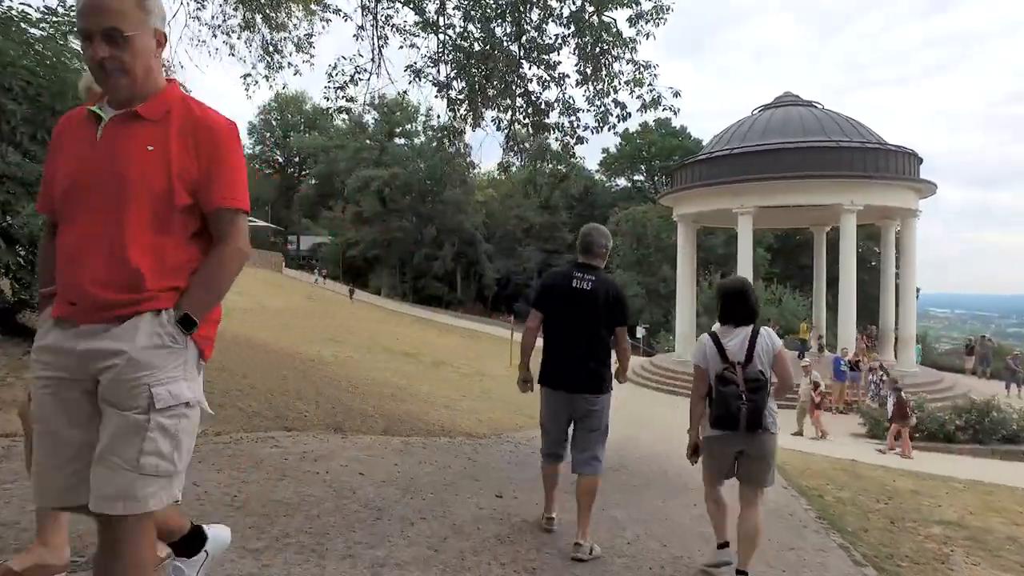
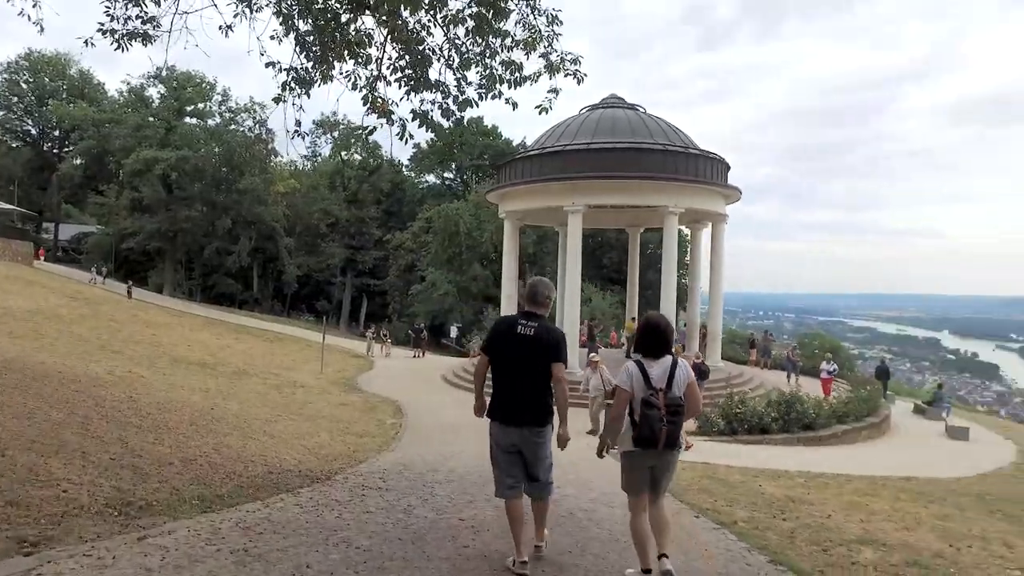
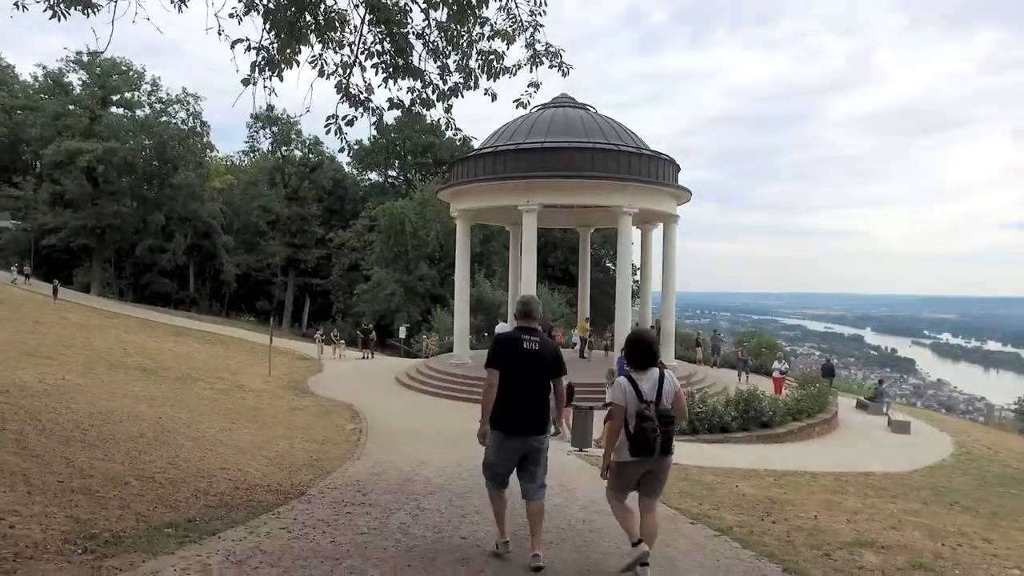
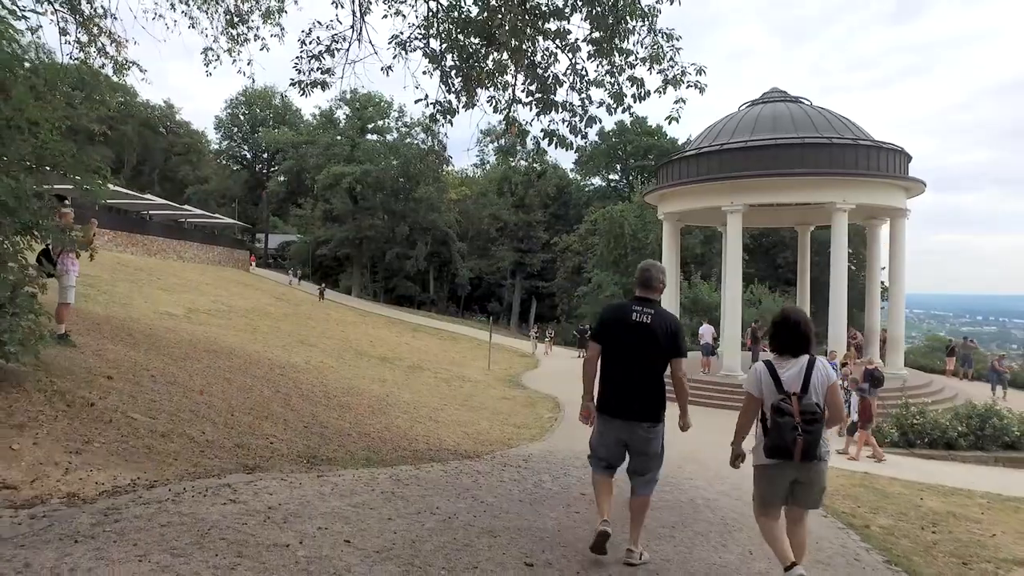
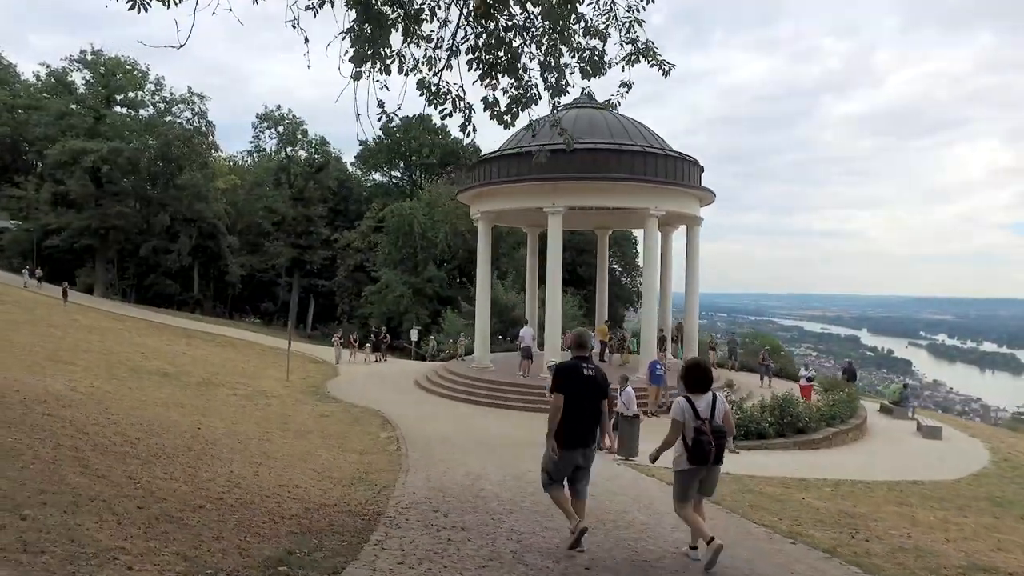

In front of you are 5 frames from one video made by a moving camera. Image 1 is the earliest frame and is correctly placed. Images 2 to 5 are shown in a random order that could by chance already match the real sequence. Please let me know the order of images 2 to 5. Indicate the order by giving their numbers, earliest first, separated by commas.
4, 2, 3, 5
